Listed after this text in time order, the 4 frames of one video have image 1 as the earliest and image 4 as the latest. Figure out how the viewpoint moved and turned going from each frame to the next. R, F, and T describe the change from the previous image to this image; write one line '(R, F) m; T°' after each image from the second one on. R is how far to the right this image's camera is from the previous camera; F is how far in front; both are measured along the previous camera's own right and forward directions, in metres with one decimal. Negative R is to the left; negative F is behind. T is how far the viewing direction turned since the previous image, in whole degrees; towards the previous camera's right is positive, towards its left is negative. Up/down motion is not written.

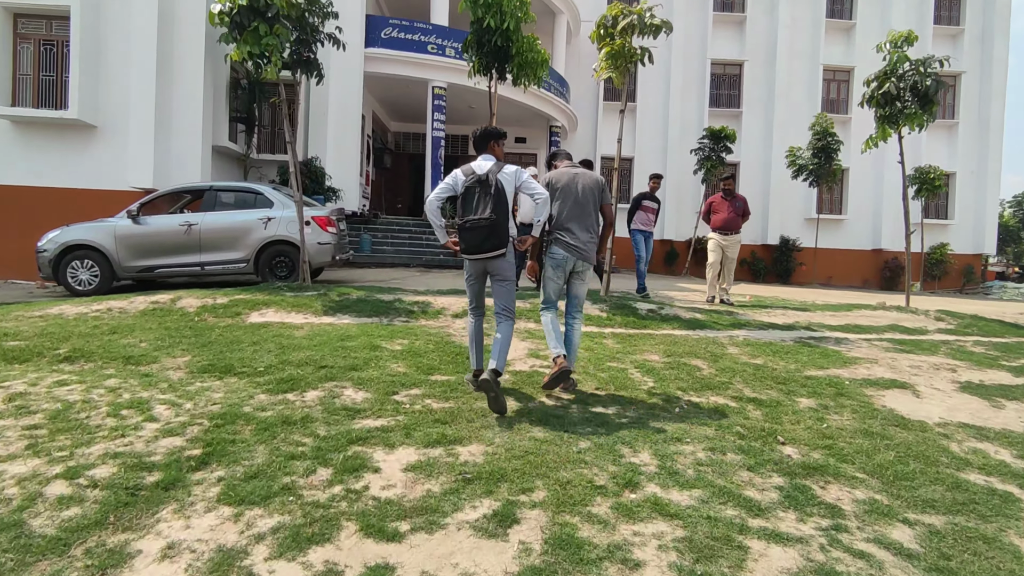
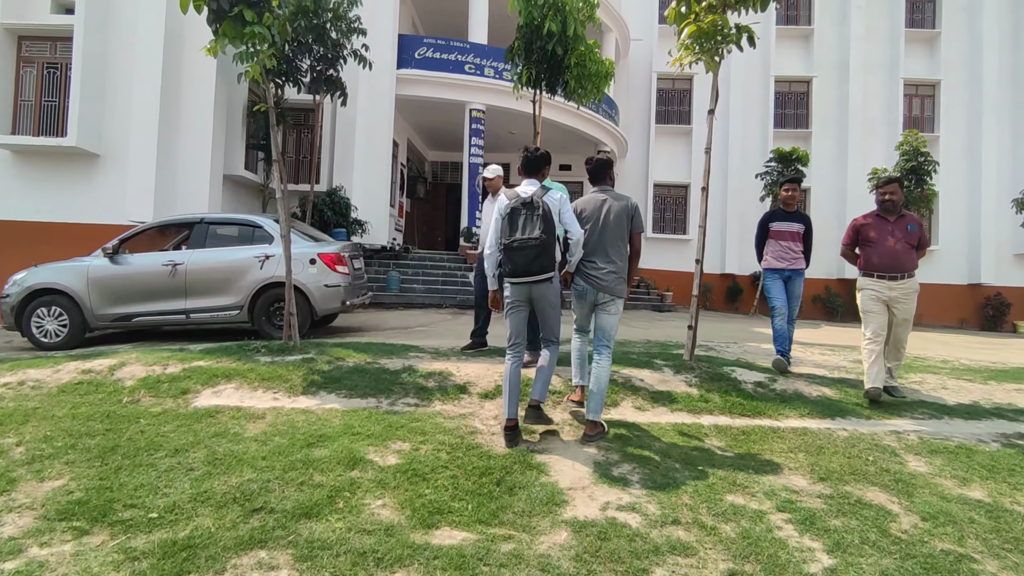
(-0.1, +1.5) m; -4°
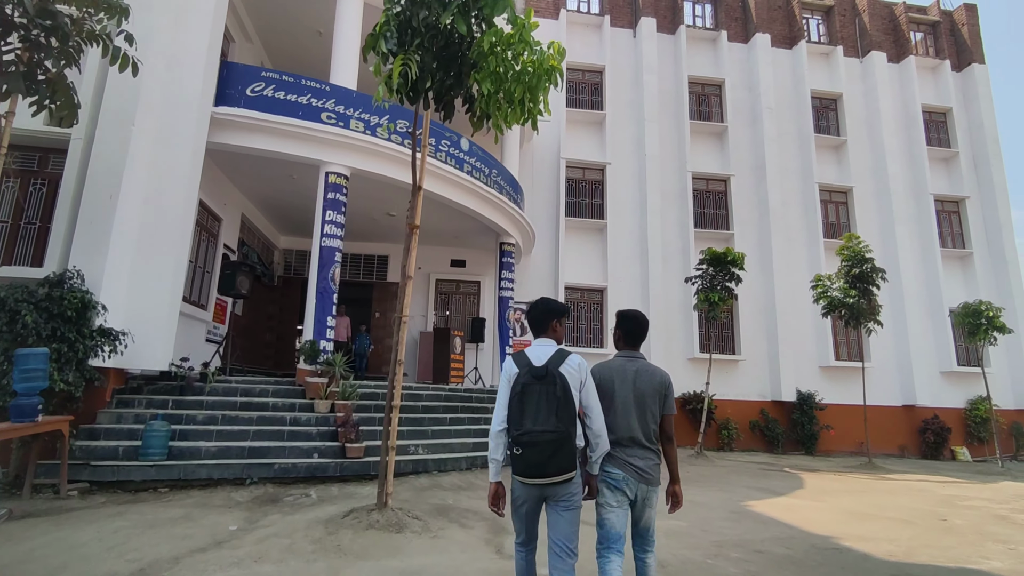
(+0.3, +3.8) m; +11°
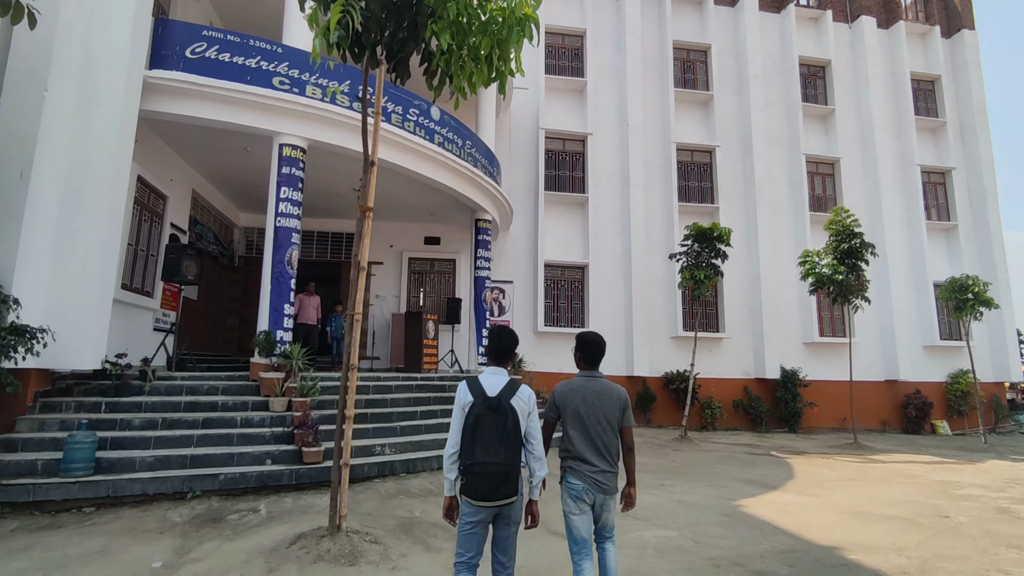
(+0.1, +0.6) m; +2°
